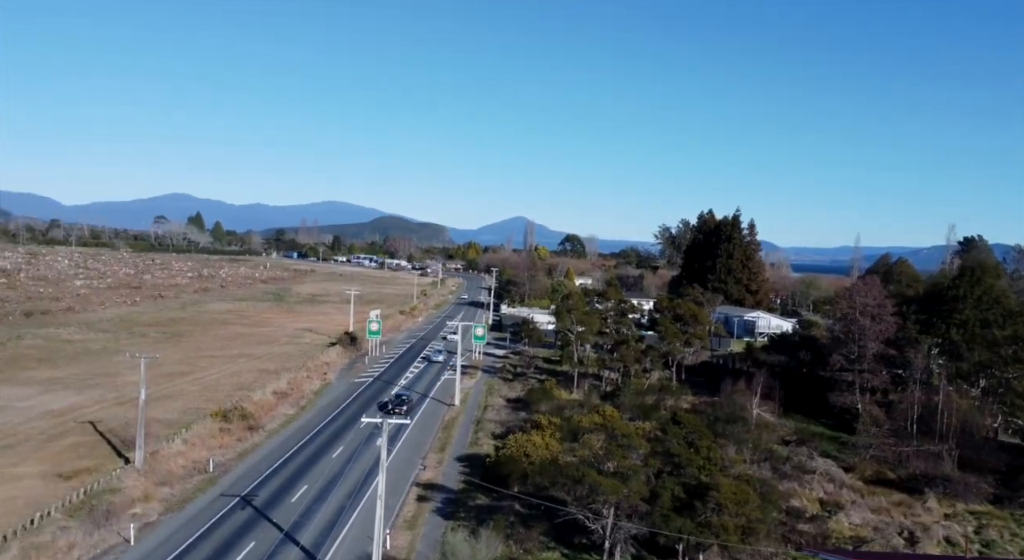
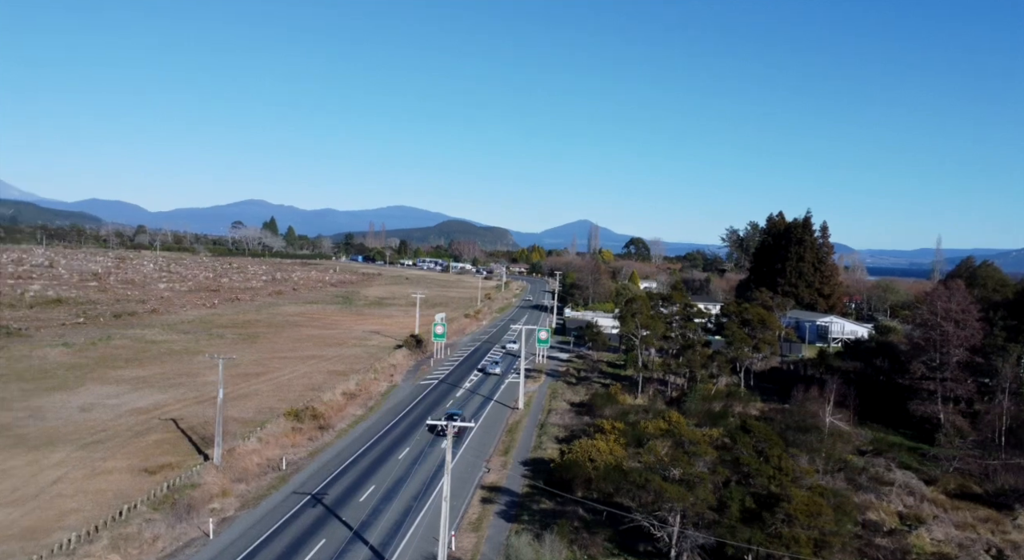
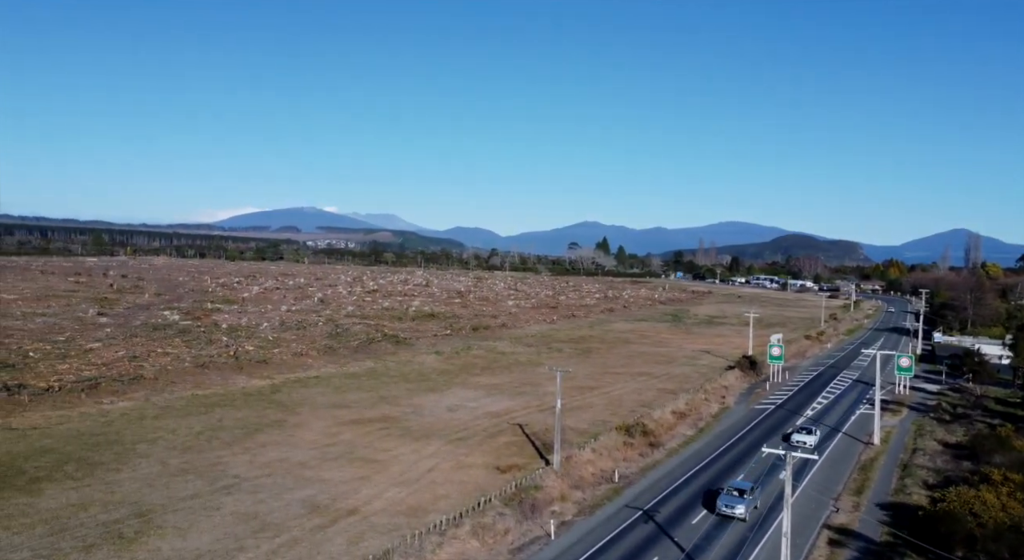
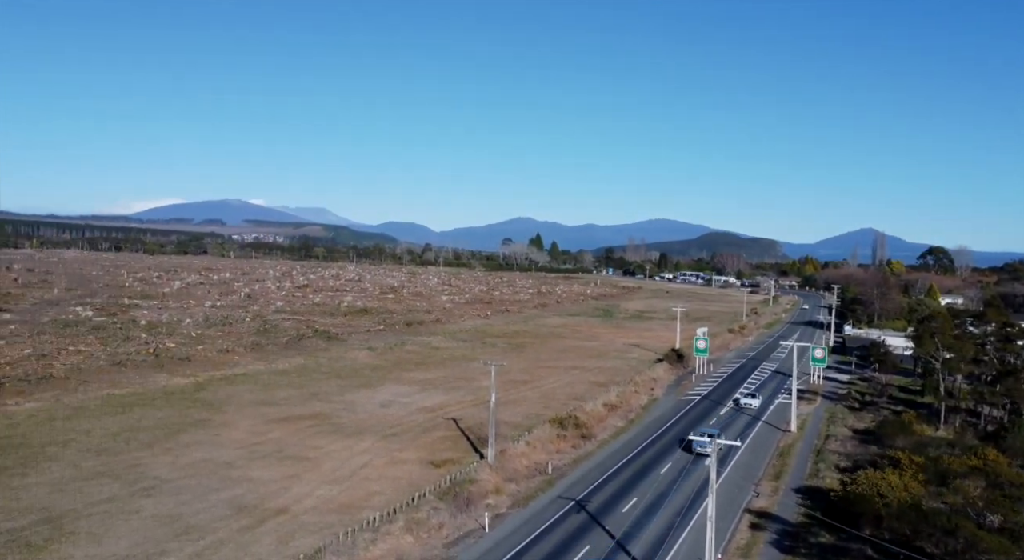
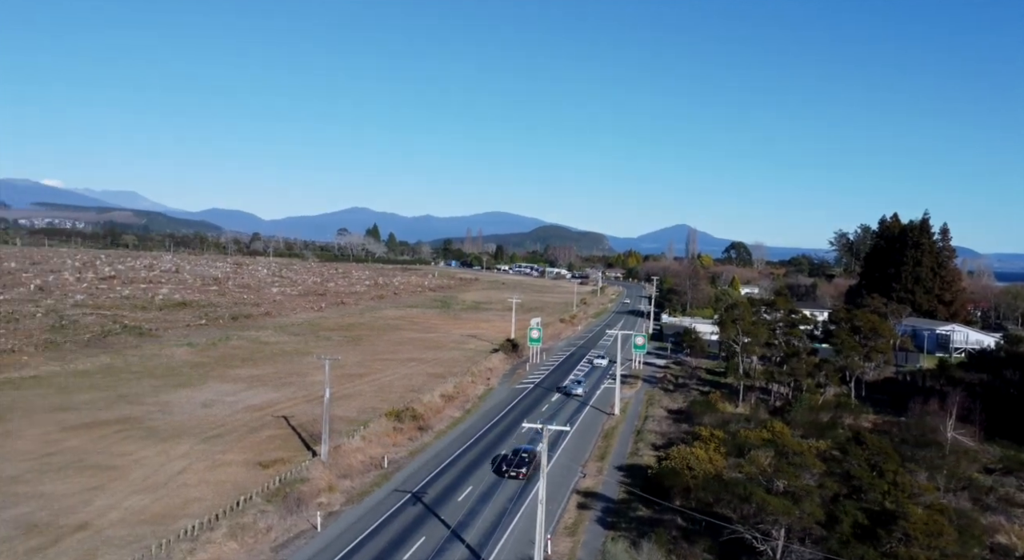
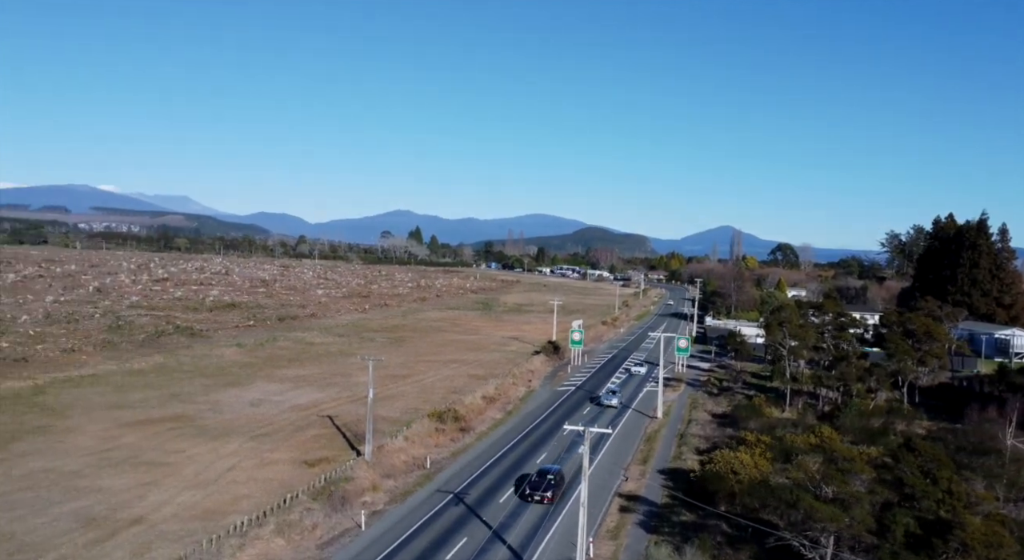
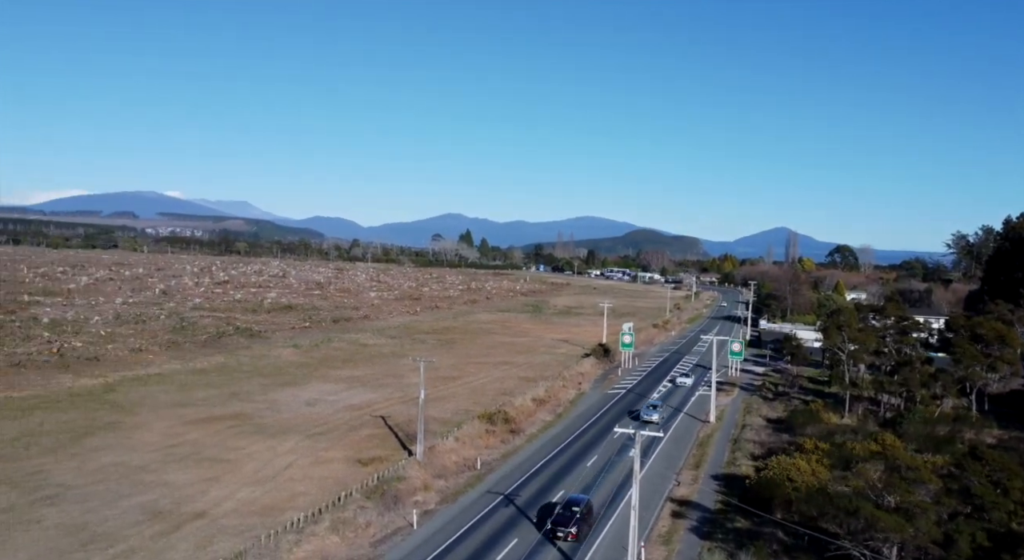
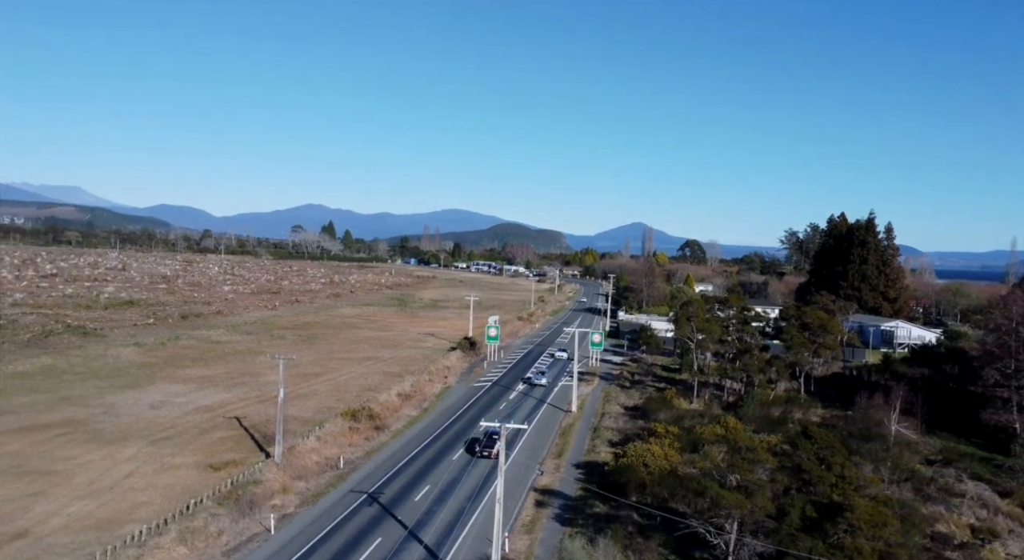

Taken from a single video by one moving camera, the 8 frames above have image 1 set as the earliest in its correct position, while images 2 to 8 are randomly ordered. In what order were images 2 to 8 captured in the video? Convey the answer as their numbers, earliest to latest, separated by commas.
2, 8, 5, 6, 7, 4, 3
